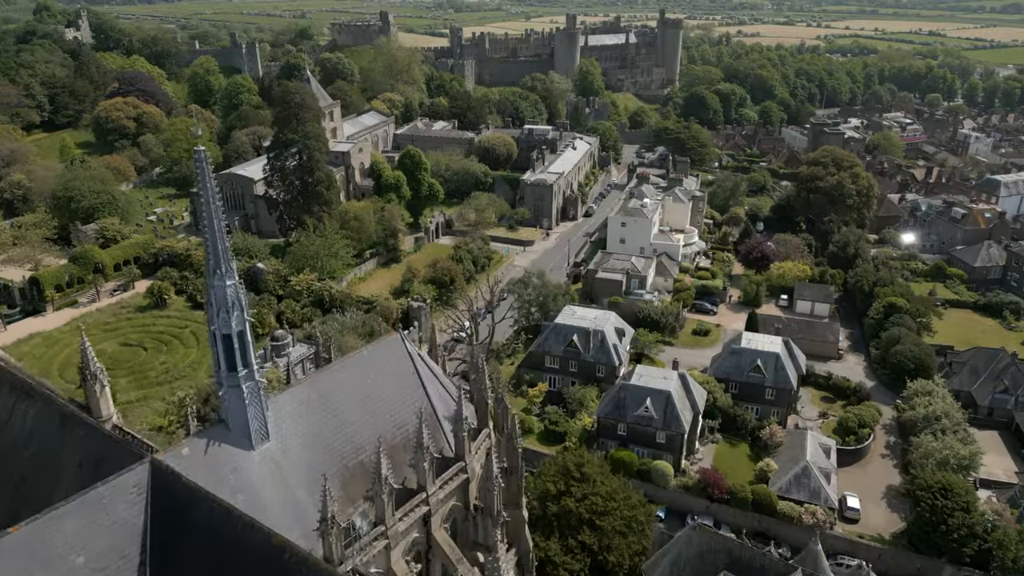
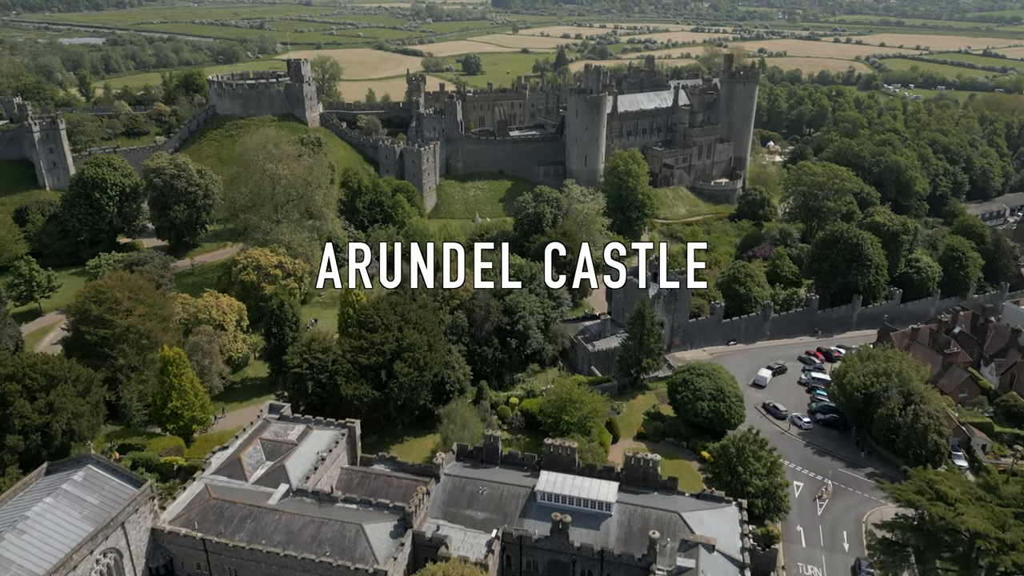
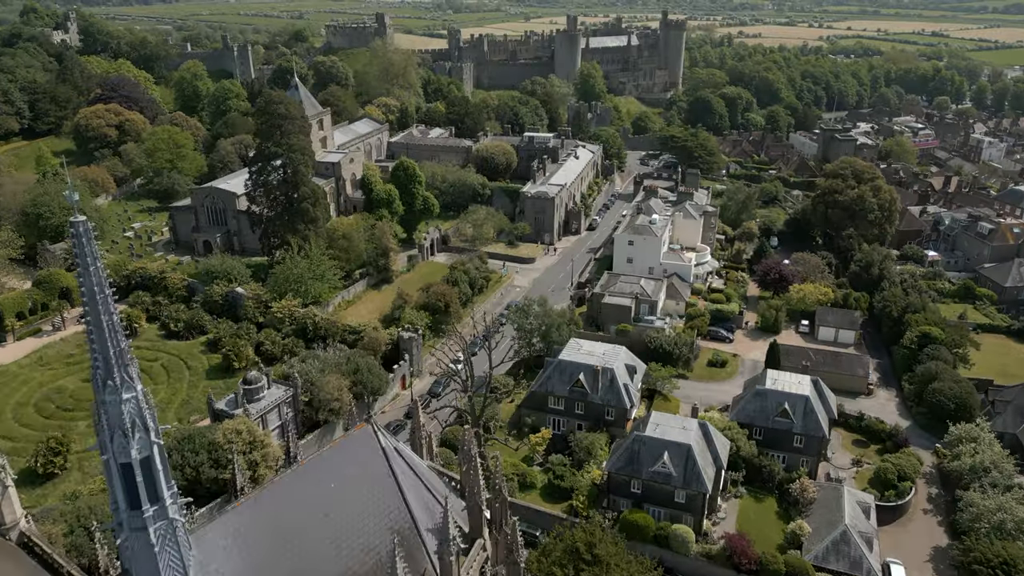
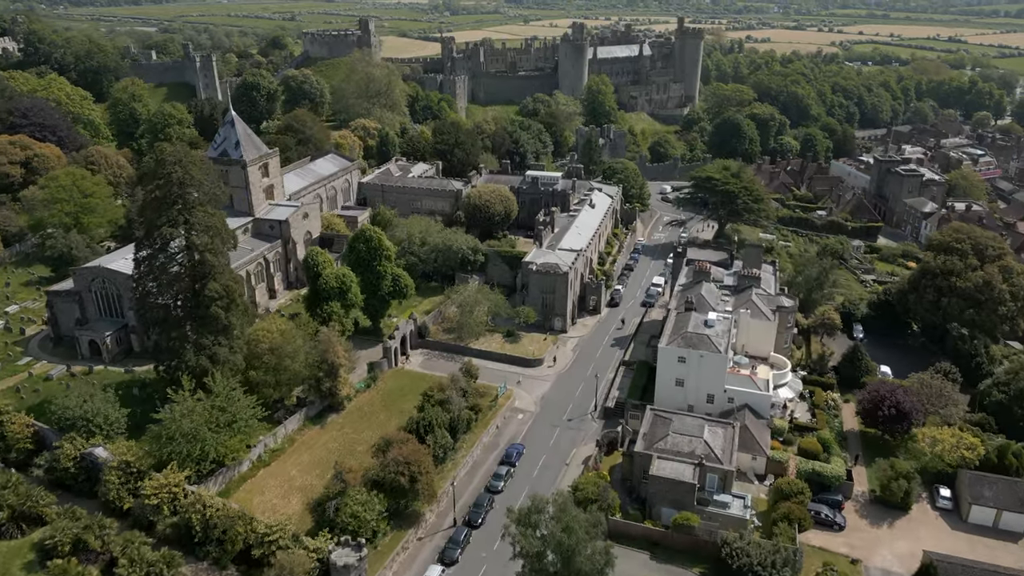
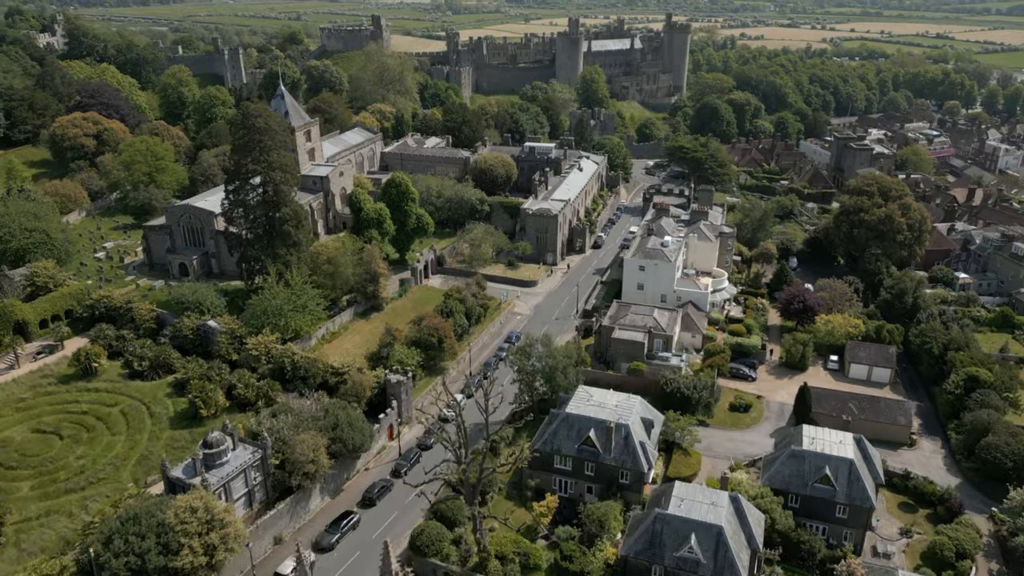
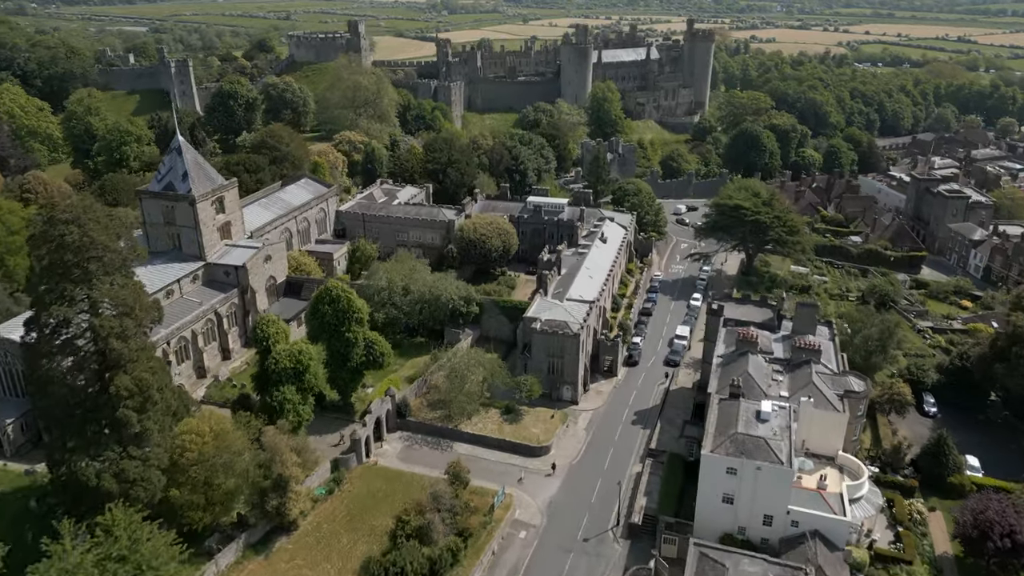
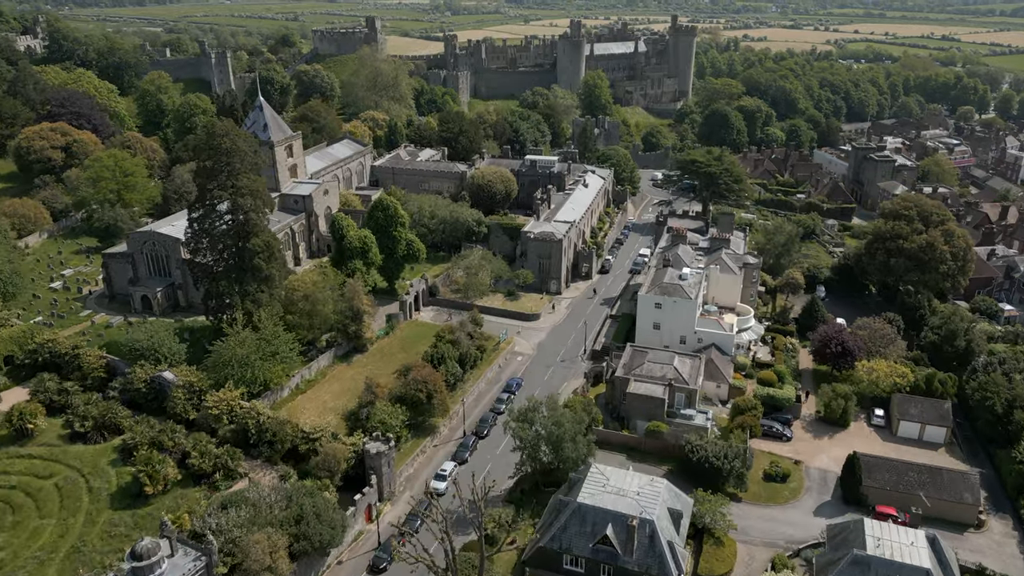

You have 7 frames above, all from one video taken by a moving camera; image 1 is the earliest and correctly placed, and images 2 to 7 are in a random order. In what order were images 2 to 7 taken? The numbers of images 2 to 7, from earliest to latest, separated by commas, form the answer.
3, 5, 7, 4, 6, 2
